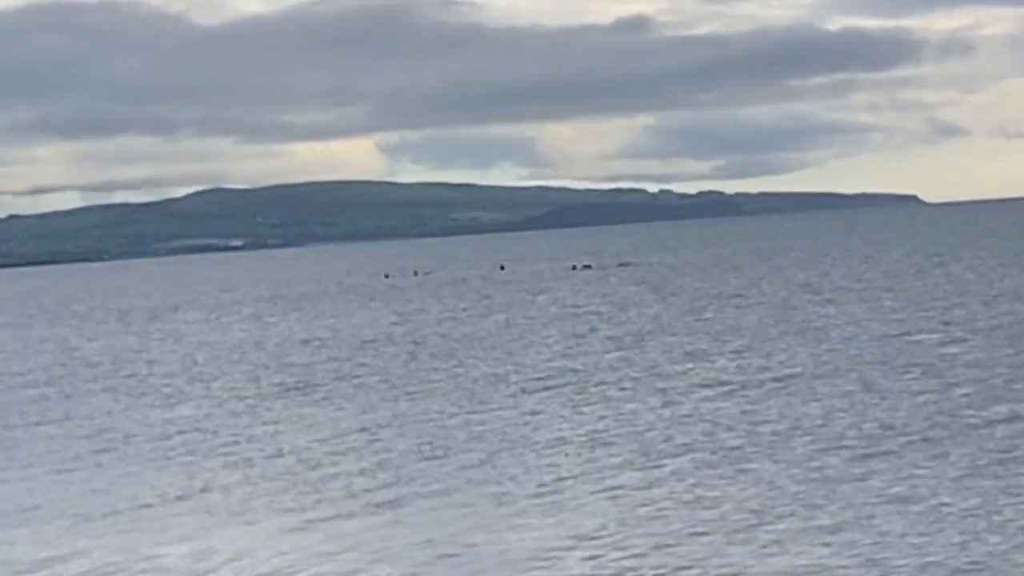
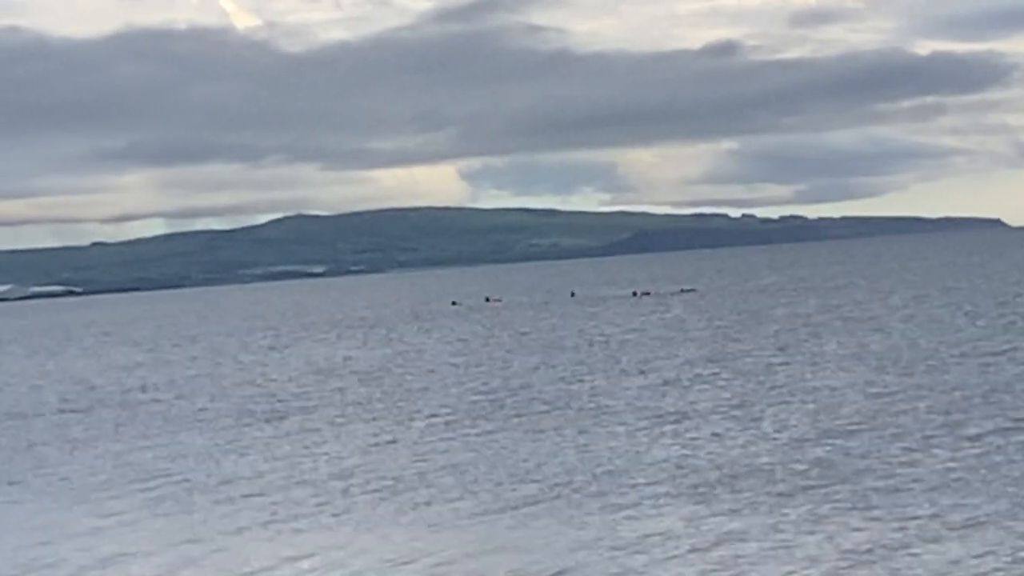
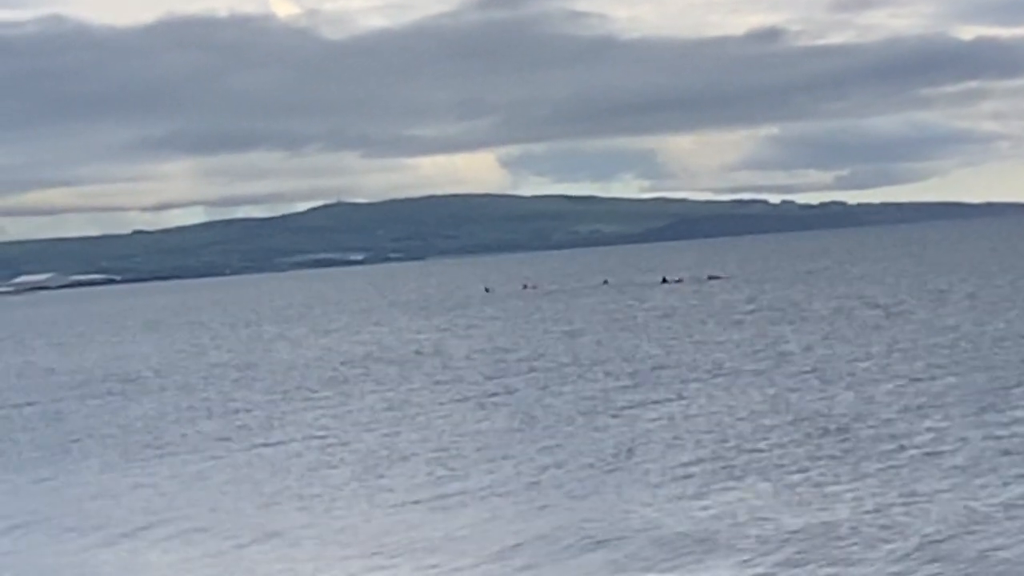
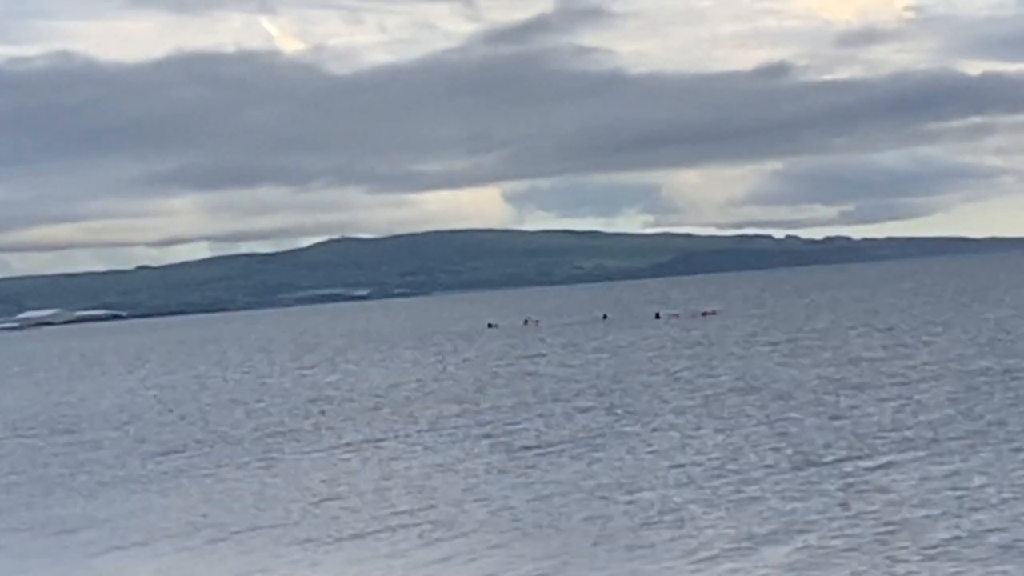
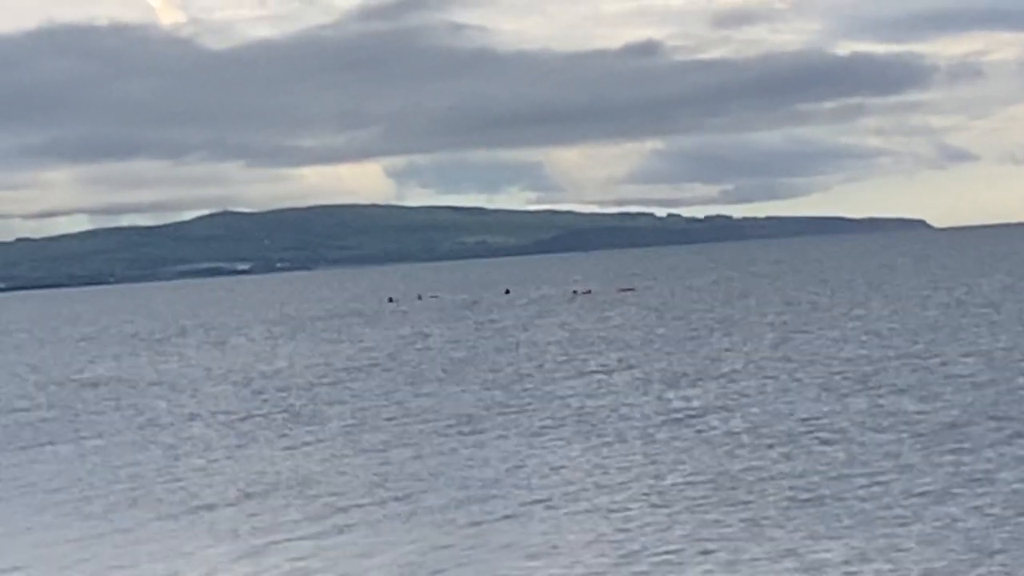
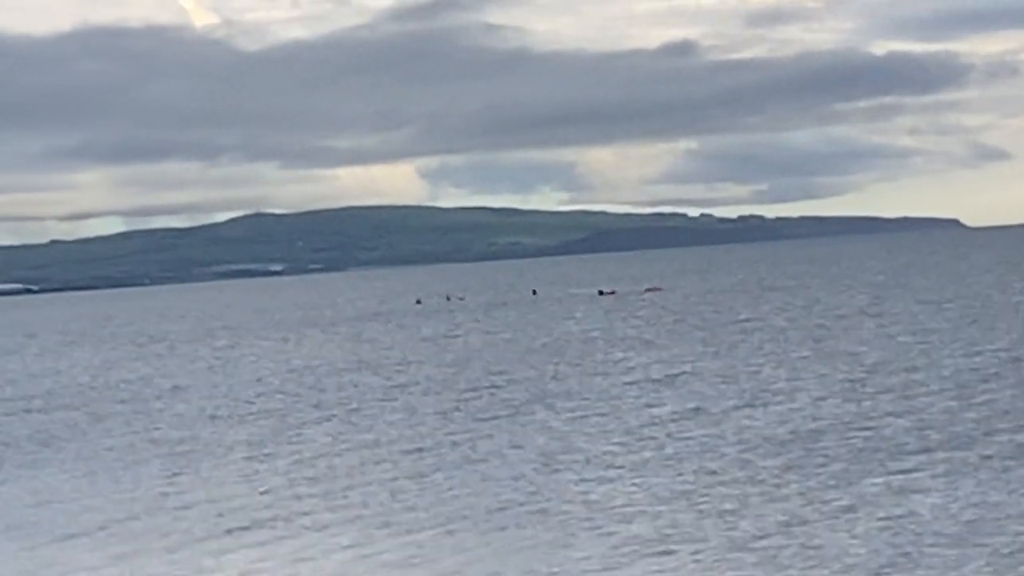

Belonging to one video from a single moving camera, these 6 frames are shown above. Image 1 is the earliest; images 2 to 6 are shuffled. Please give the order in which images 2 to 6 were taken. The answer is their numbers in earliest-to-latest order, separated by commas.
5, 6, 2, 3, 4
